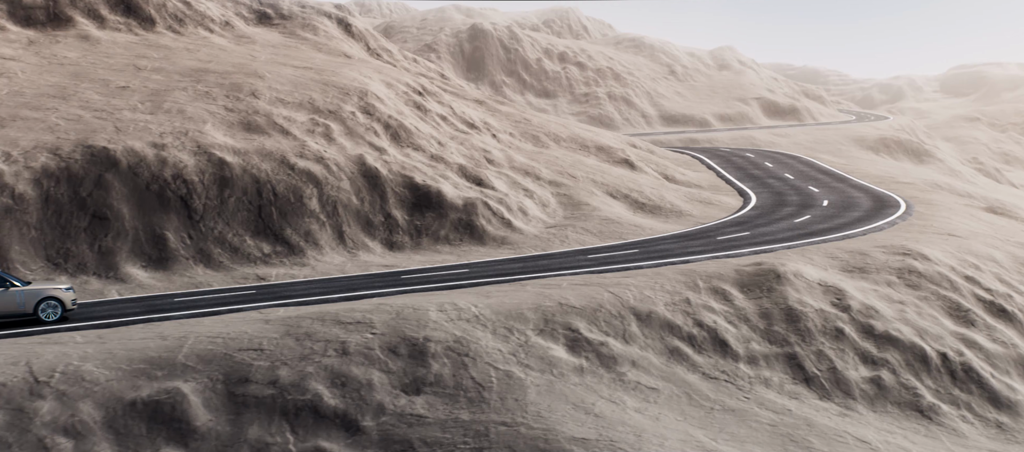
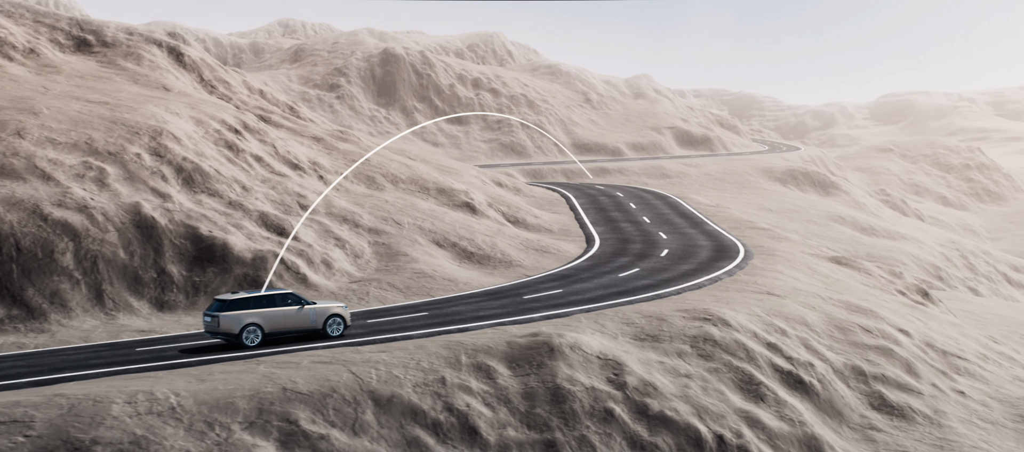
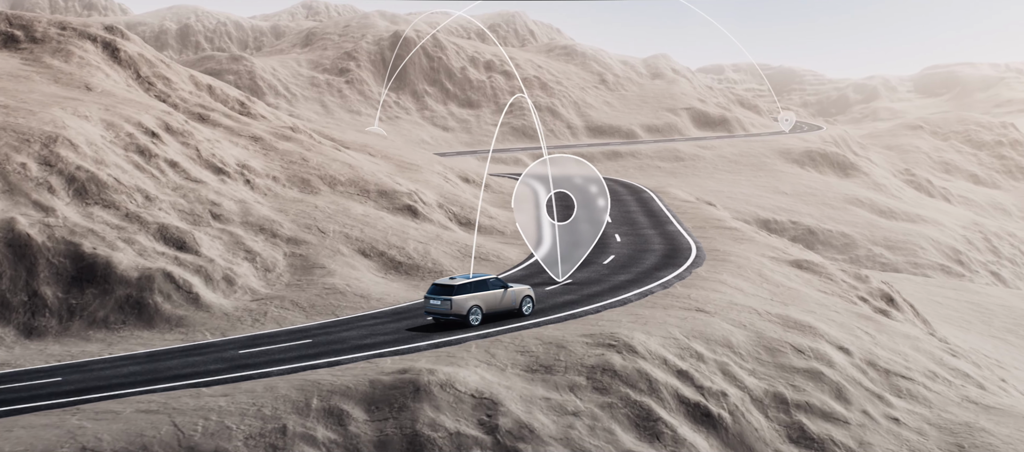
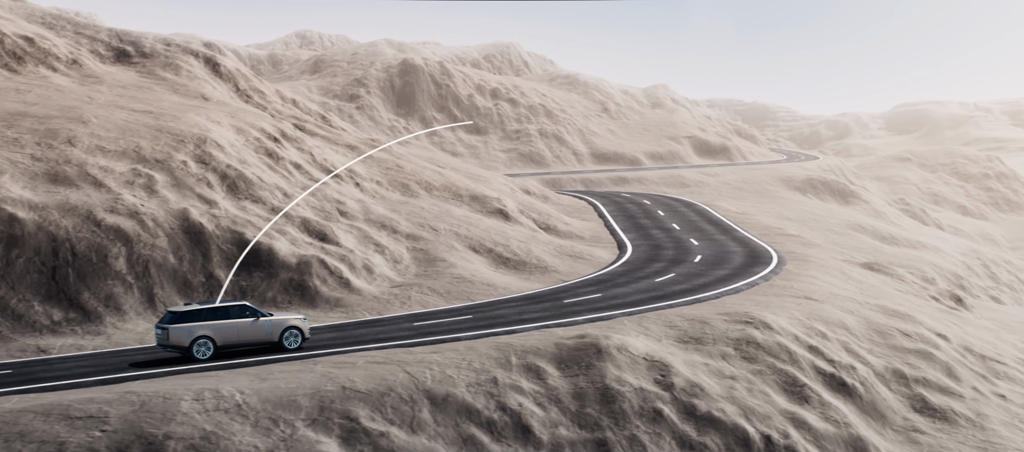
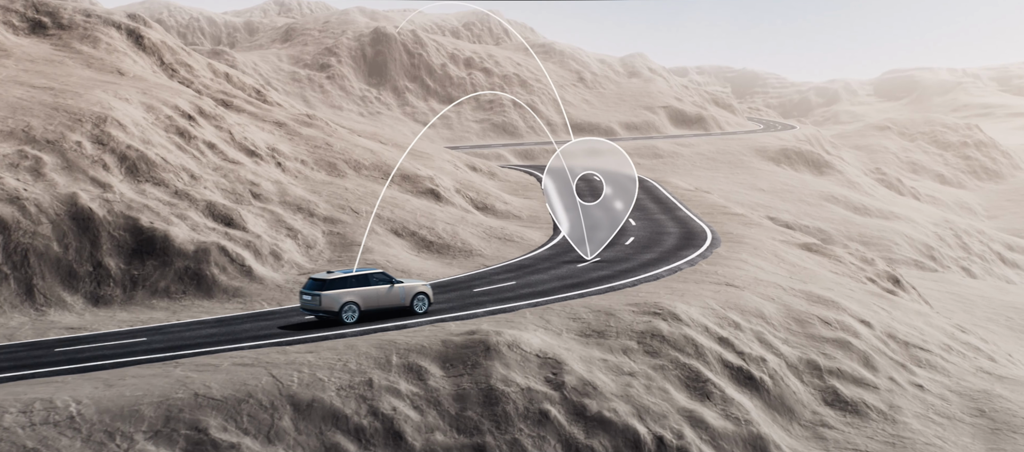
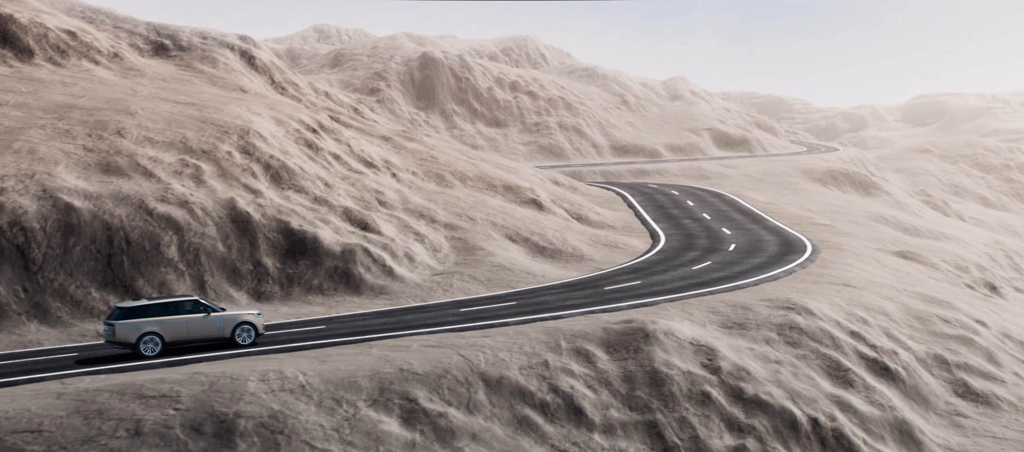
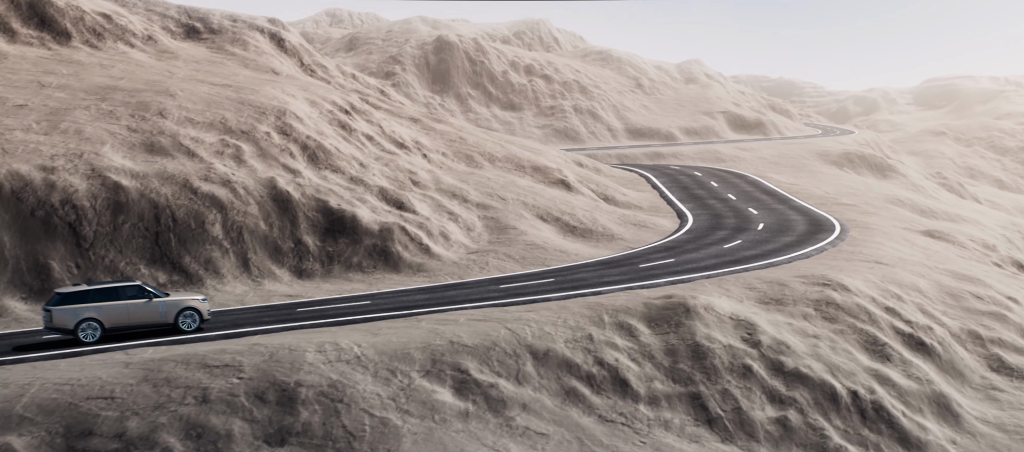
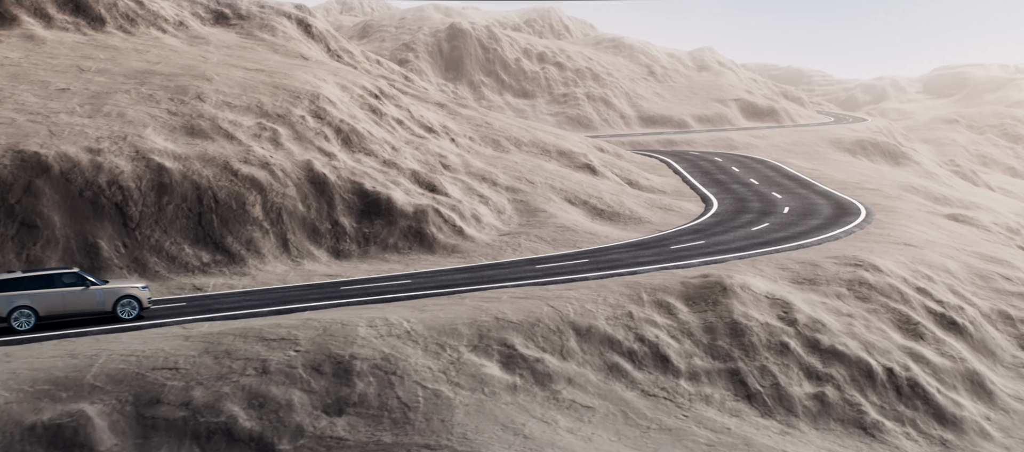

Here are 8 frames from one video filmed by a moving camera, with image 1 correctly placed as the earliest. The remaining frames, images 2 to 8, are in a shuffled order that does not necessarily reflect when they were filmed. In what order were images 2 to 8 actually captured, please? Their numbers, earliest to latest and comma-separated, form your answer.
8, 7, 6, 4, 2, 5, 3
